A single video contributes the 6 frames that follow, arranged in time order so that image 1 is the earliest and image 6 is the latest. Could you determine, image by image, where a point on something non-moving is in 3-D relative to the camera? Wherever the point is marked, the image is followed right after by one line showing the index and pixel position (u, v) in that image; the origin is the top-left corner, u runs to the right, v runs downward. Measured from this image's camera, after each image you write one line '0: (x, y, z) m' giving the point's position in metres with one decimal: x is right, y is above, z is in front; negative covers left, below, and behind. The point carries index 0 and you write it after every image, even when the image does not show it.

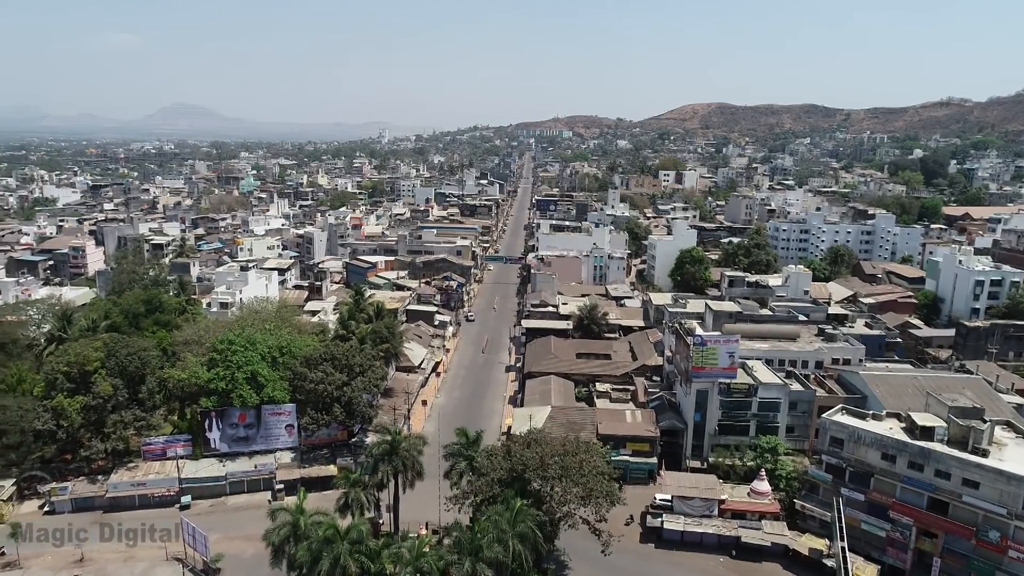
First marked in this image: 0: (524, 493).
0: (+0.4, -5.6, +19.4) m
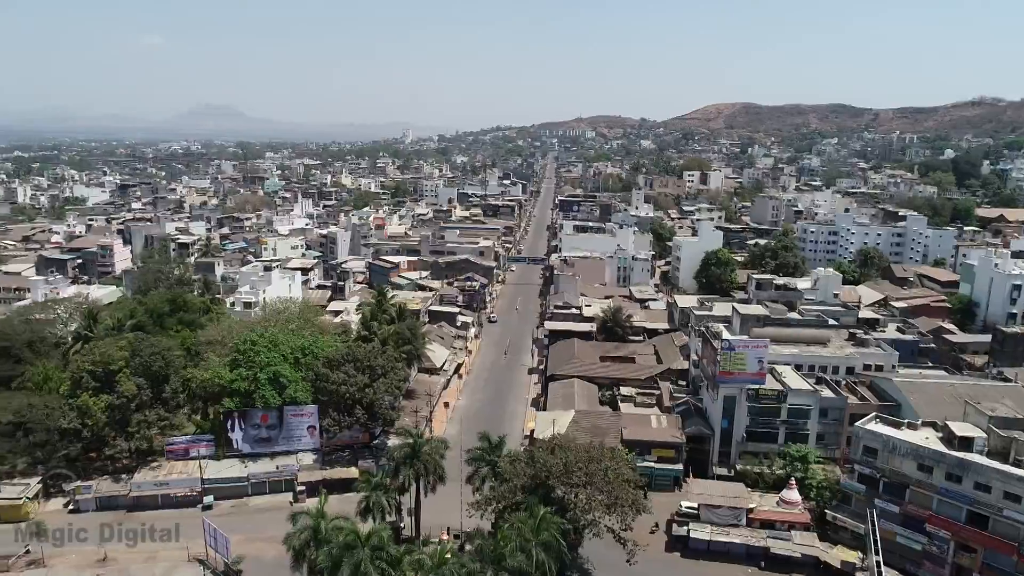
0: (+1.0, -5.7, +19.1) m
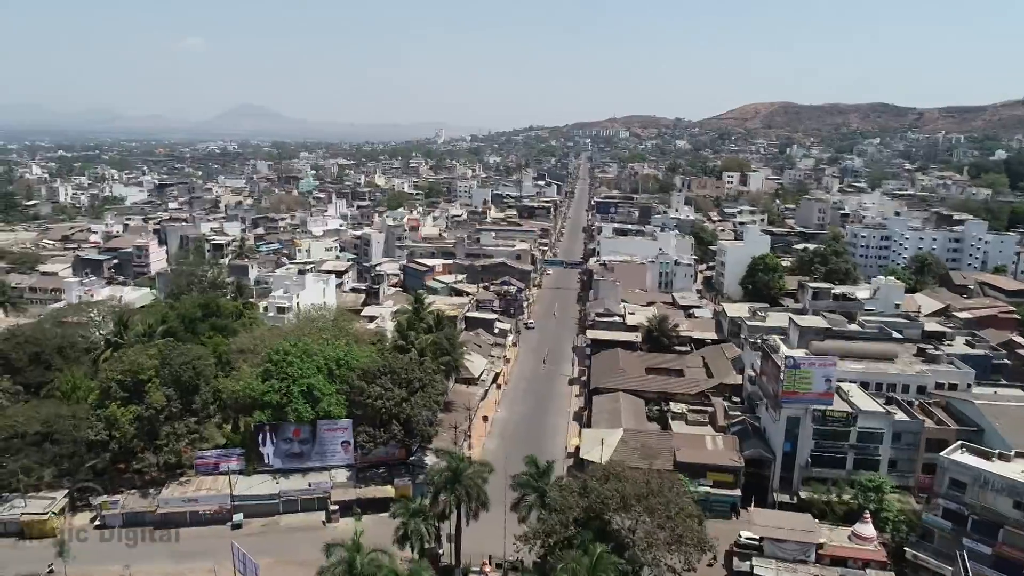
0: (+2.2, -6.1, +17.4) m
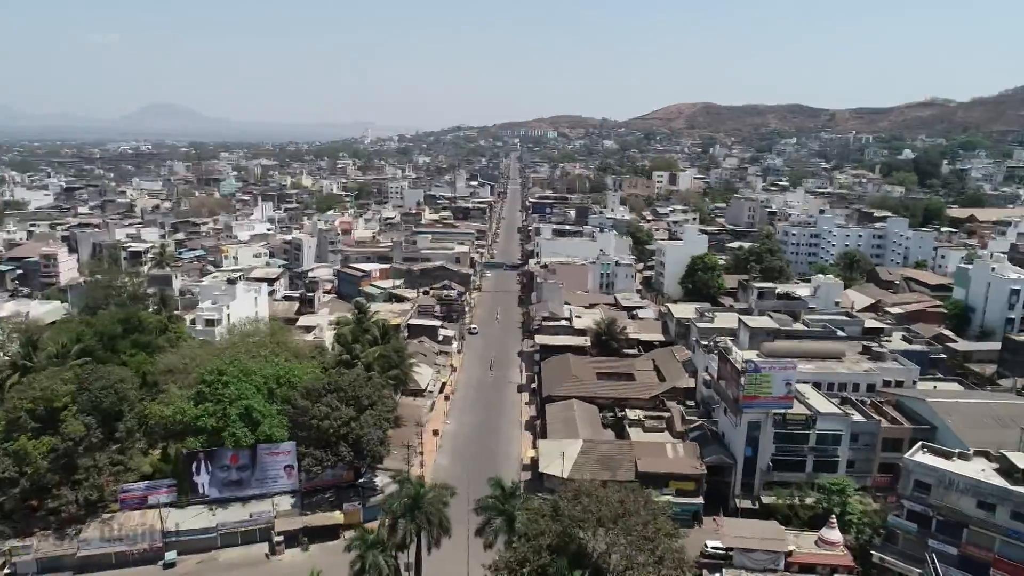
0: (+1.5, -6.3, +16.4) m
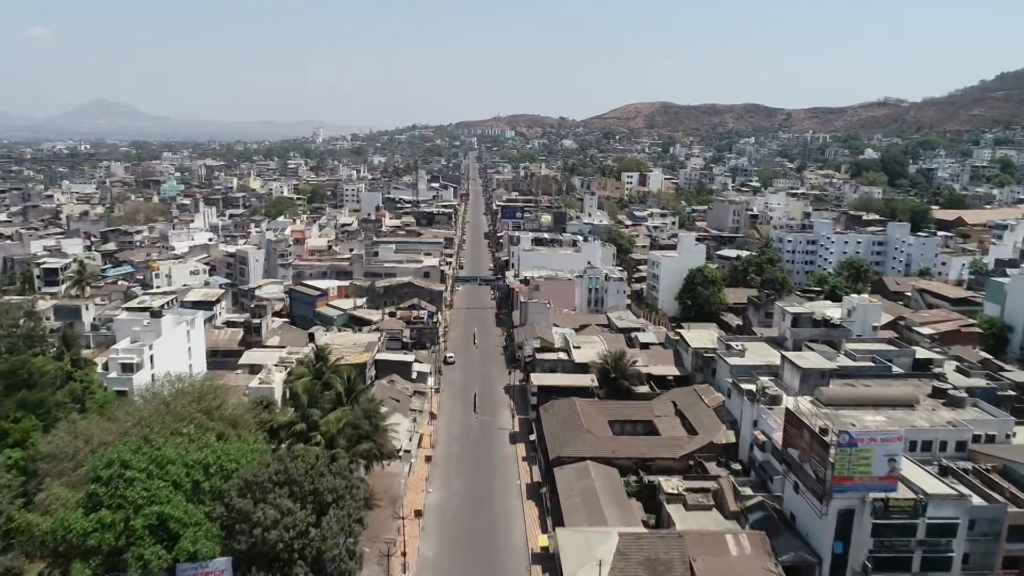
0: (+2.5, -7.6, +10.3) m
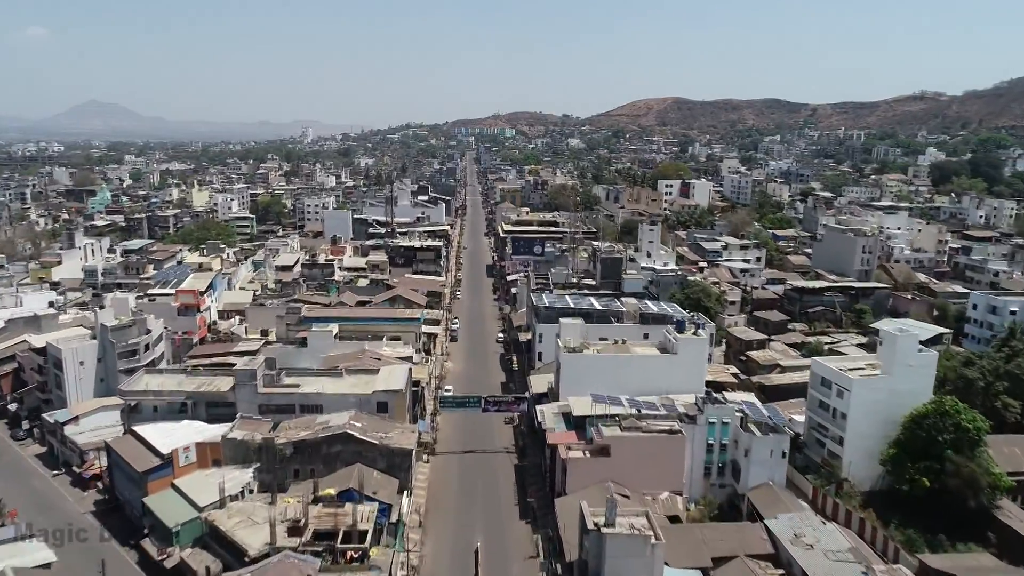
0: (+4.0, -13.0, -14.8) m
